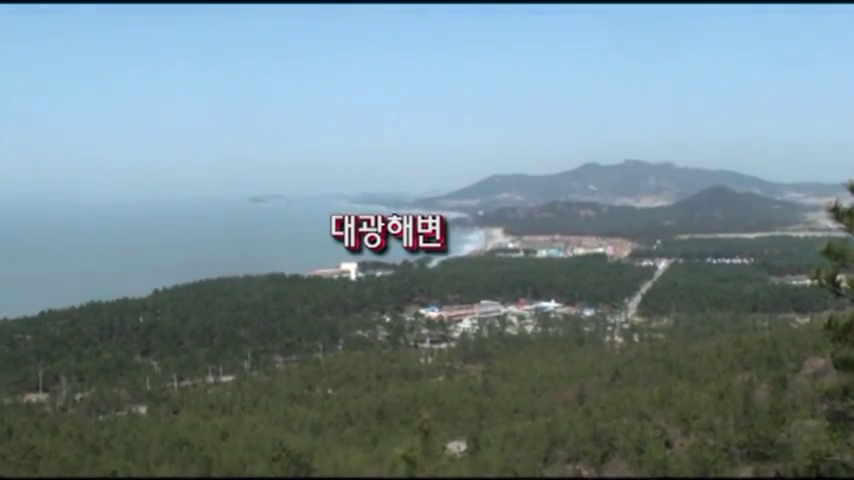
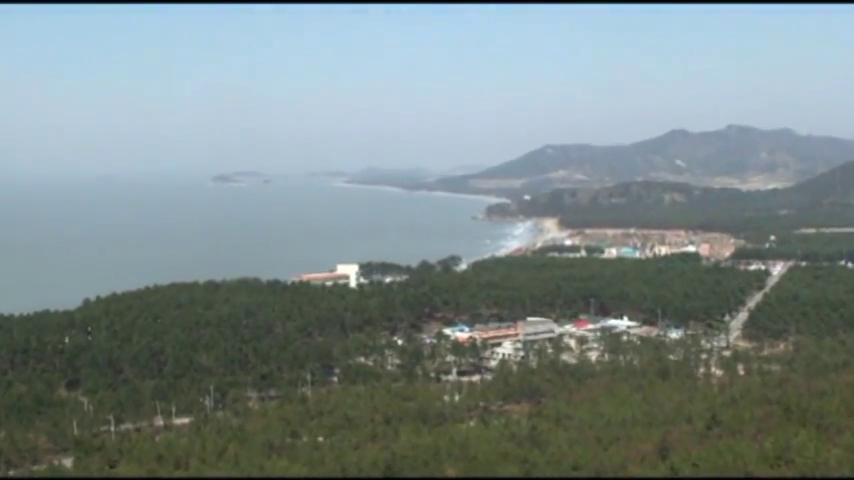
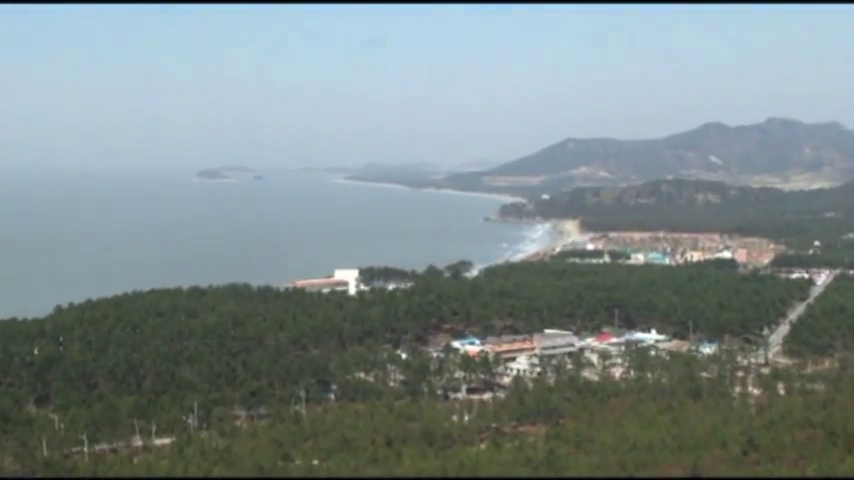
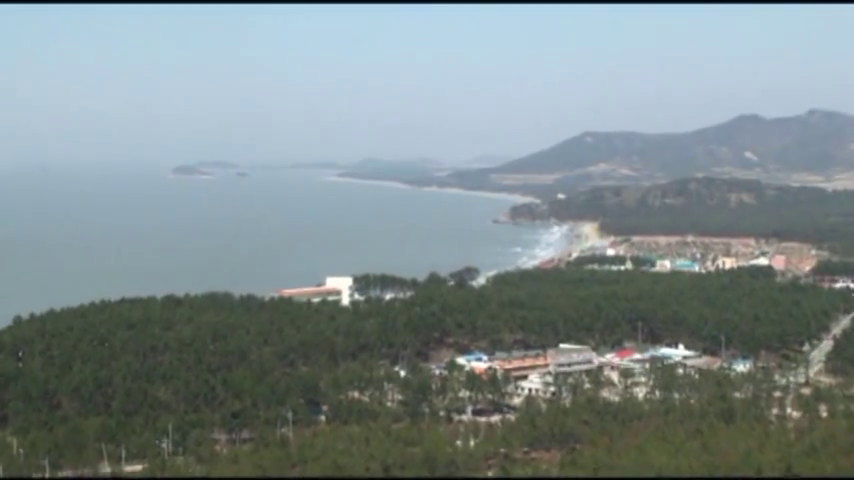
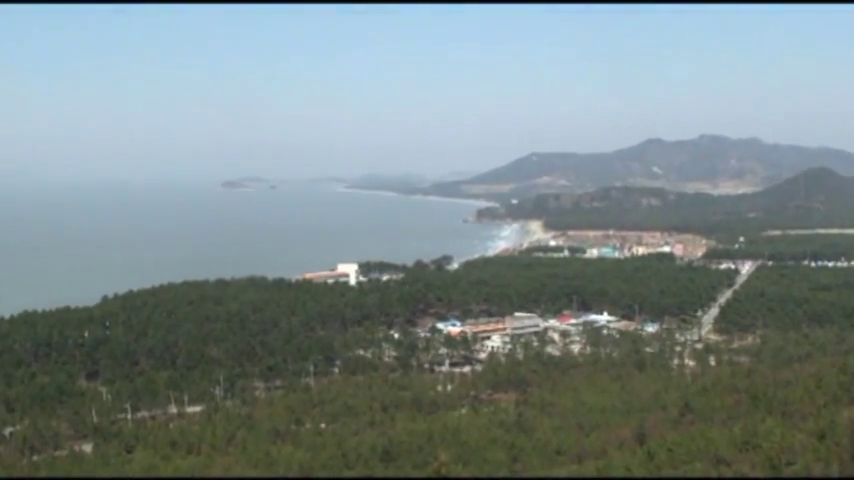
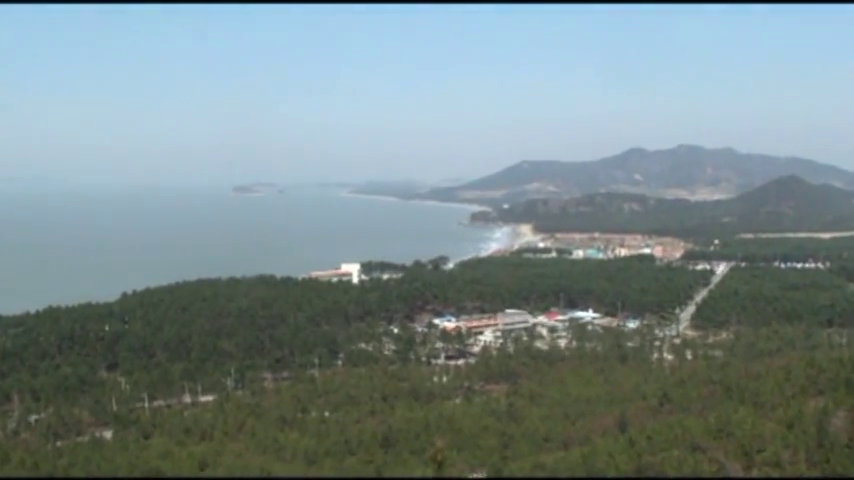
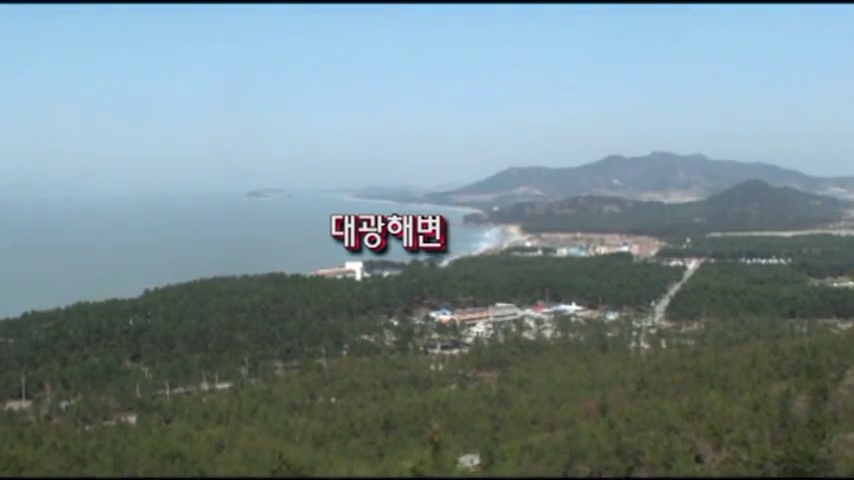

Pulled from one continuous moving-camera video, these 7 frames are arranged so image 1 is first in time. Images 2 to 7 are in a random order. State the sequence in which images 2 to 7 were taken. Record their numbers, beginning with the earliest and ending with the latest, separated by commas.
7, 6, 5, 2, 3, 4
